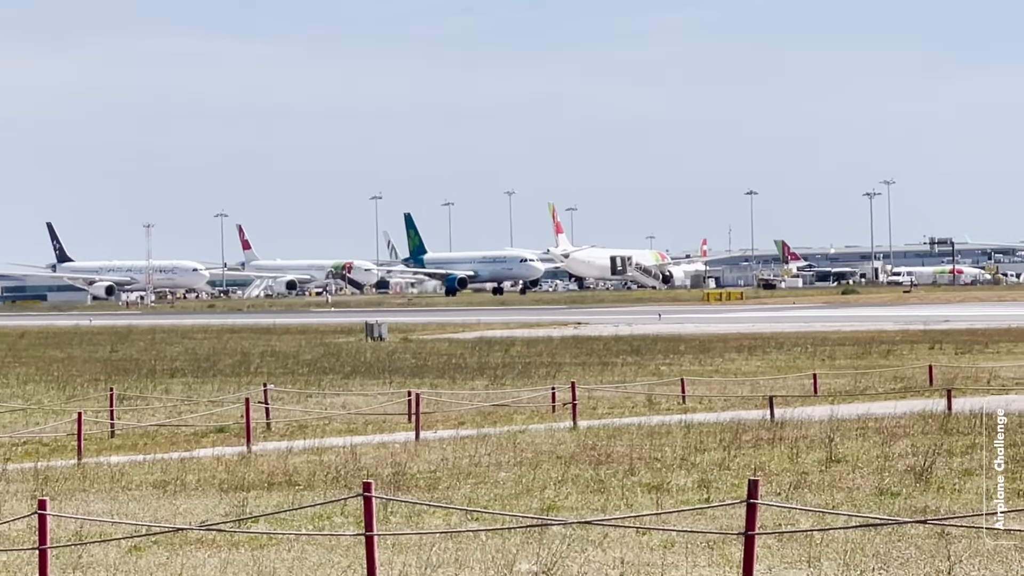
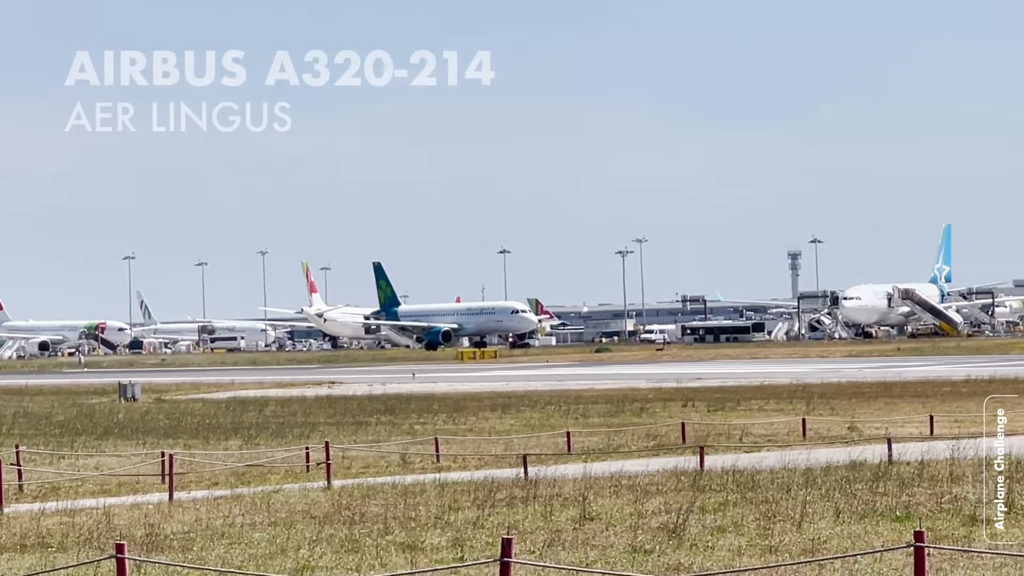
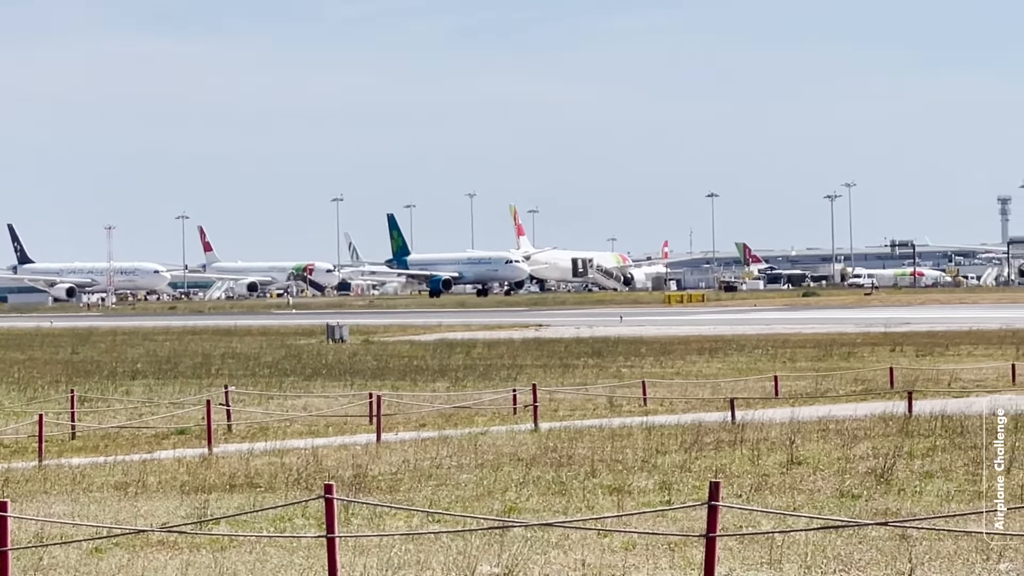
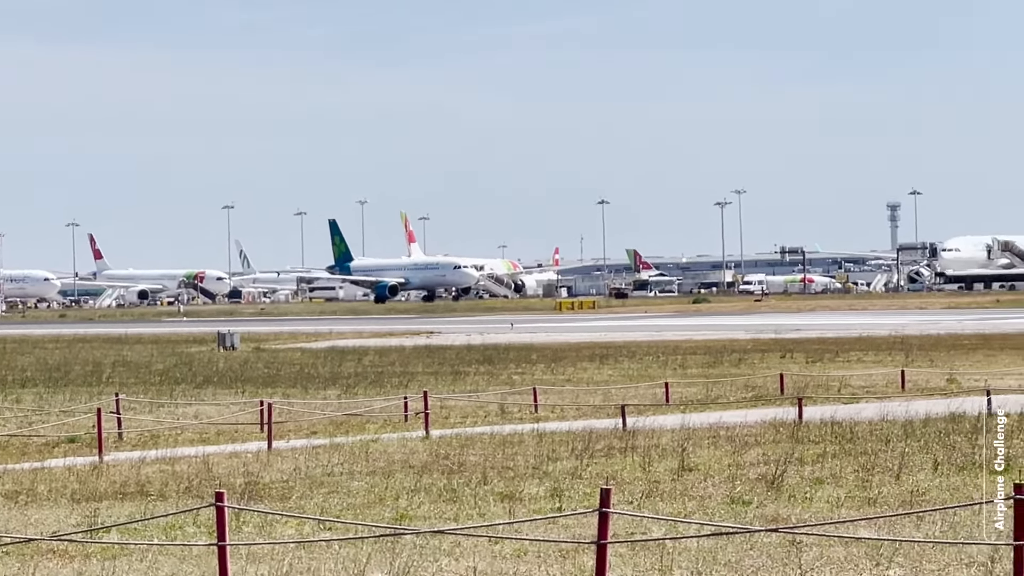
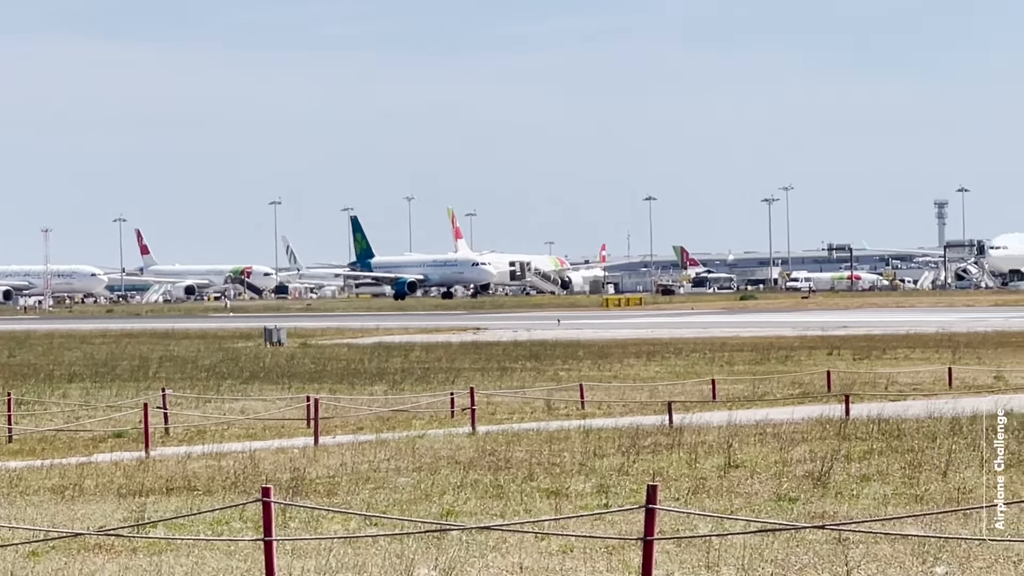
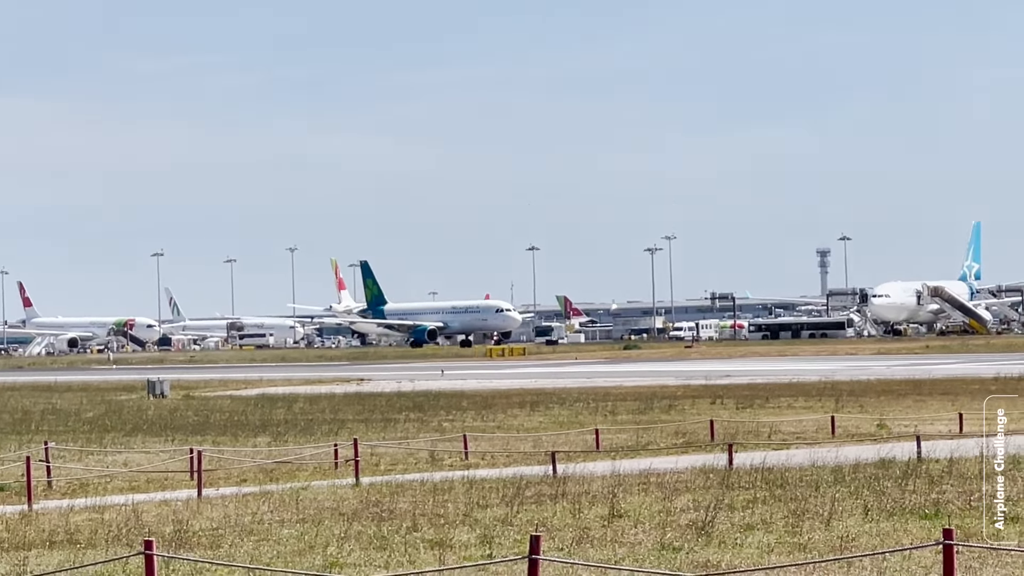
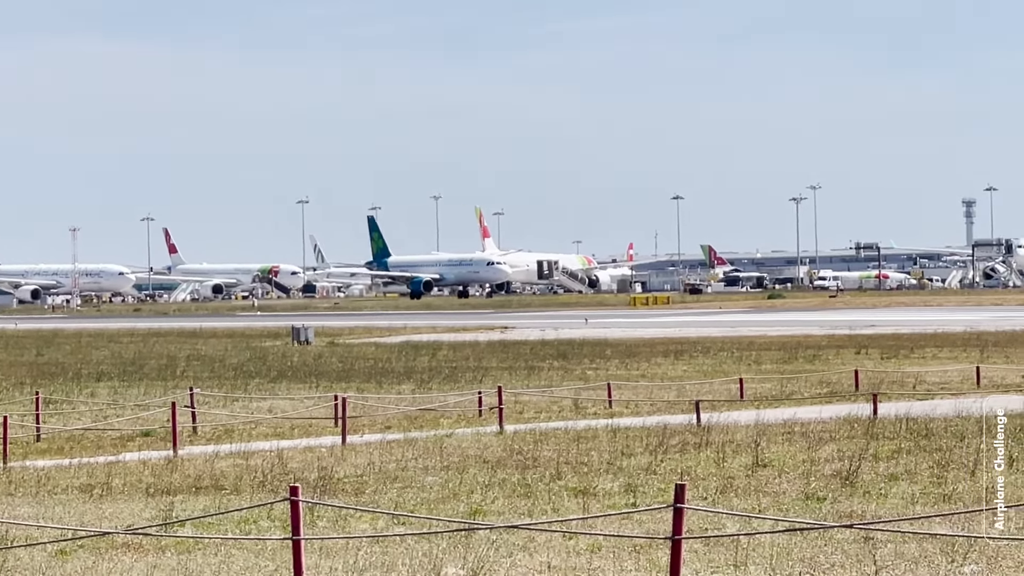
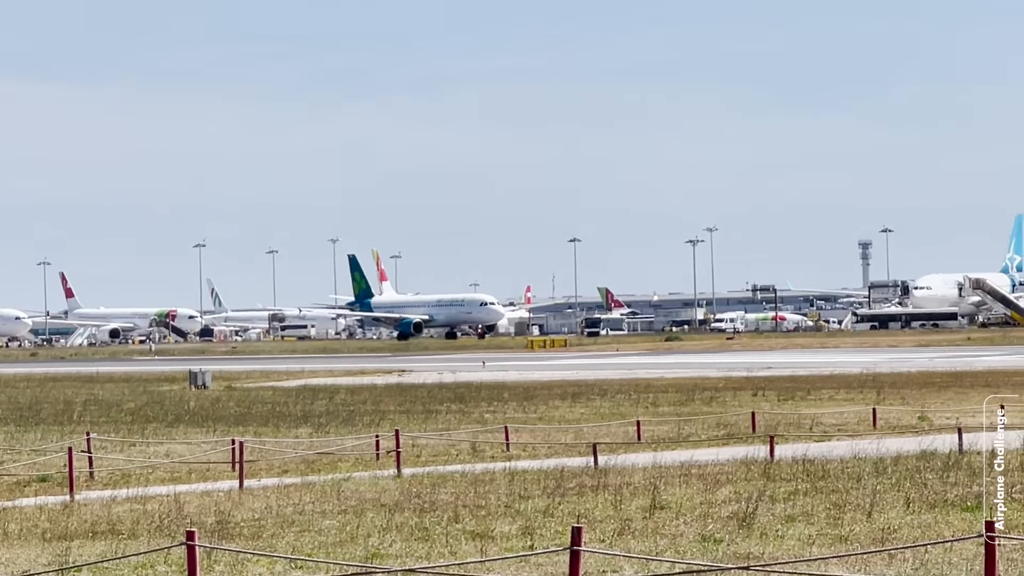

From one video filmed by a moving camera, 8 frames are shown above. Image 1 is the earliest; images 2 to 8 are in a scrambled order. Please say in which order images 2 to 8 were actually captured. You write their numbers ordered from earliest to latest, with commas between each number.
3, 7, 5, 4, 8, 6, 2
